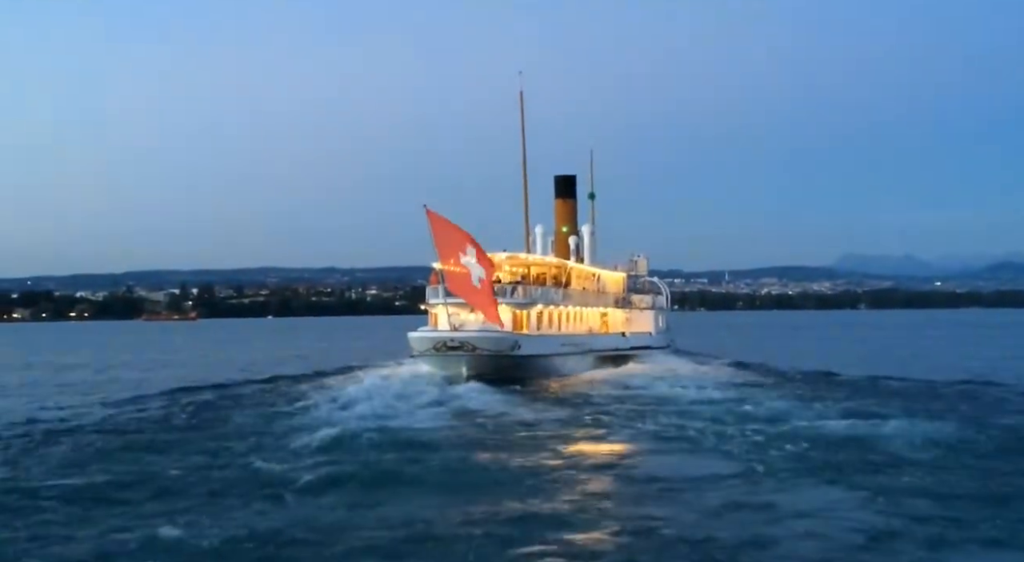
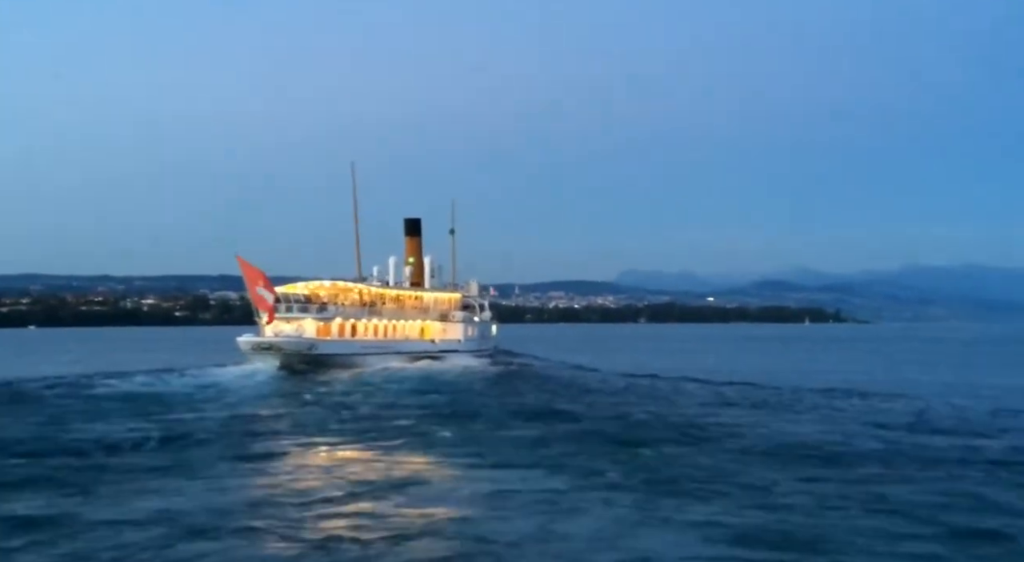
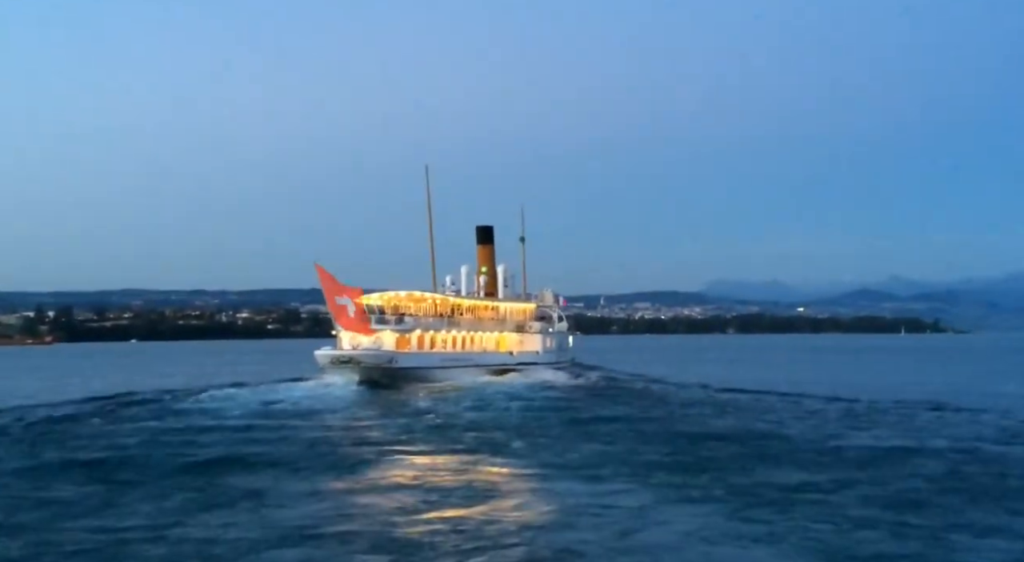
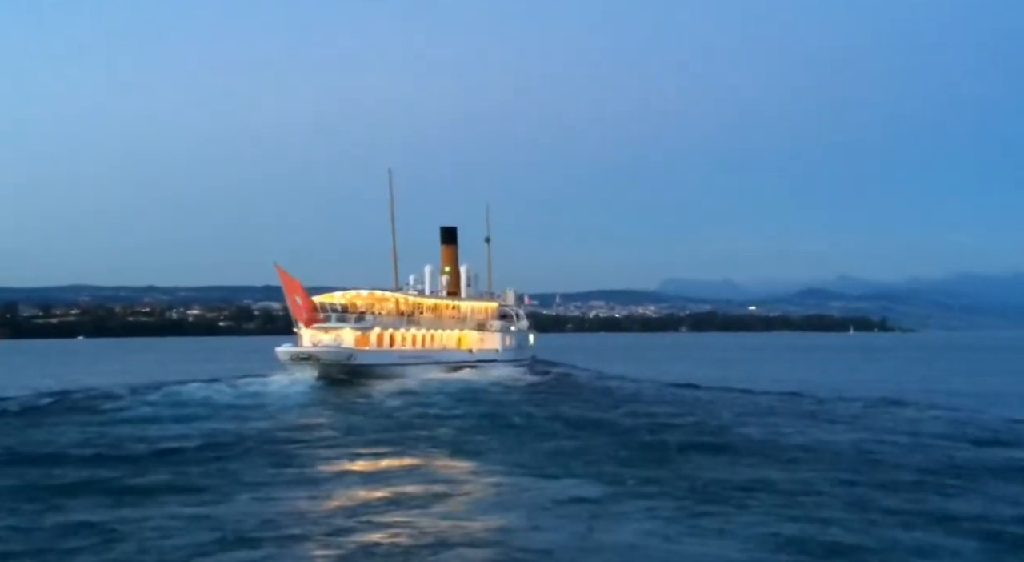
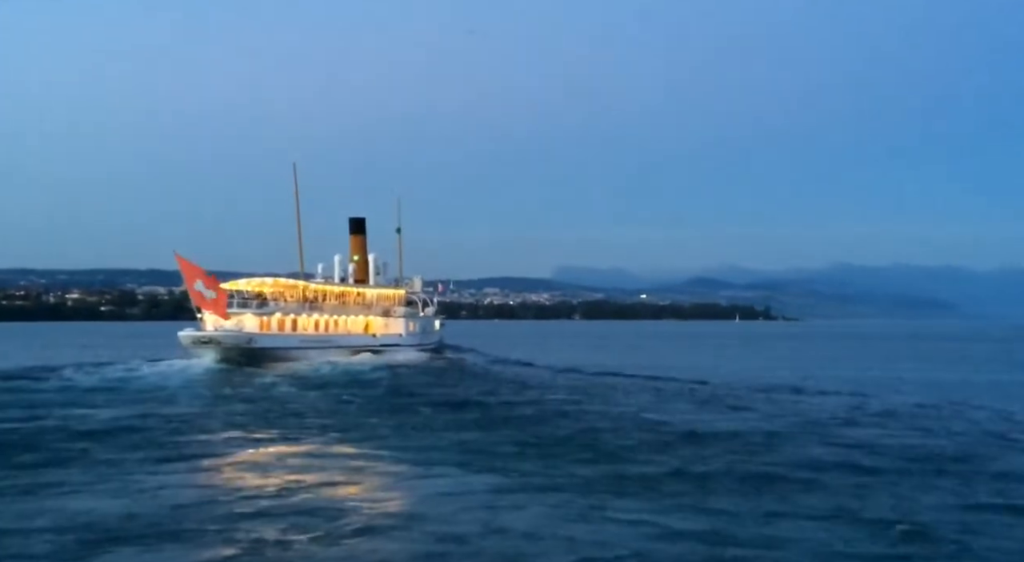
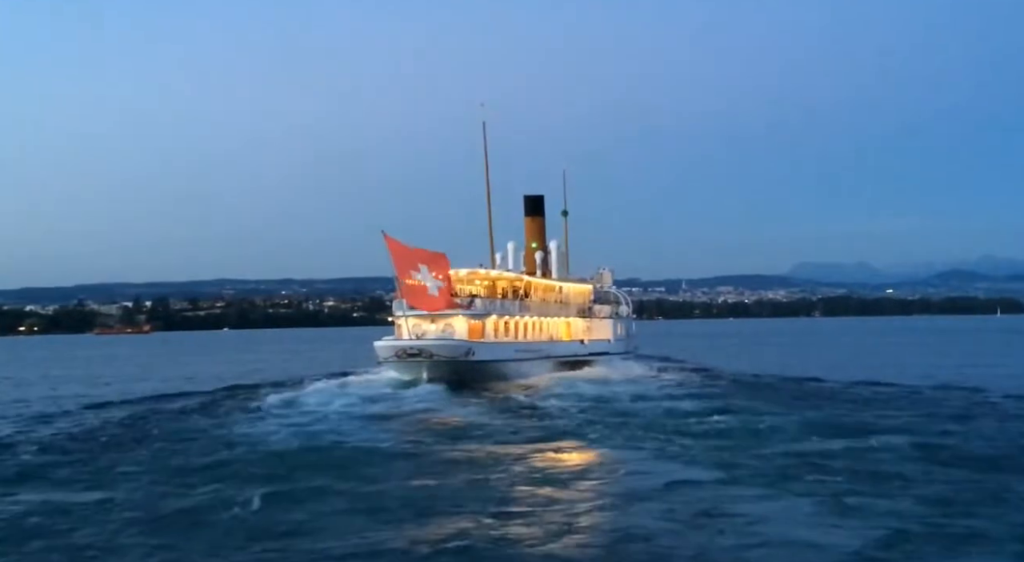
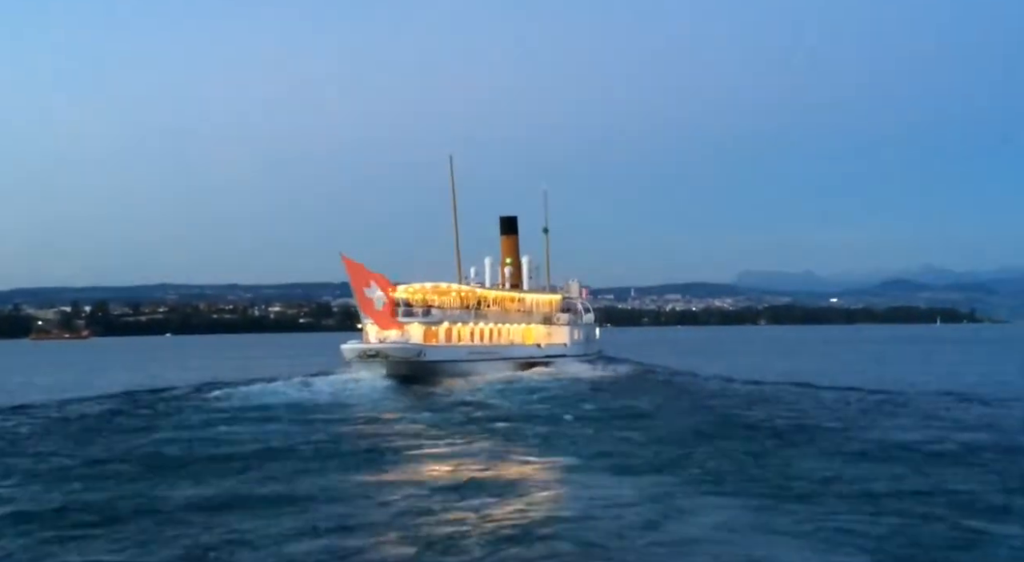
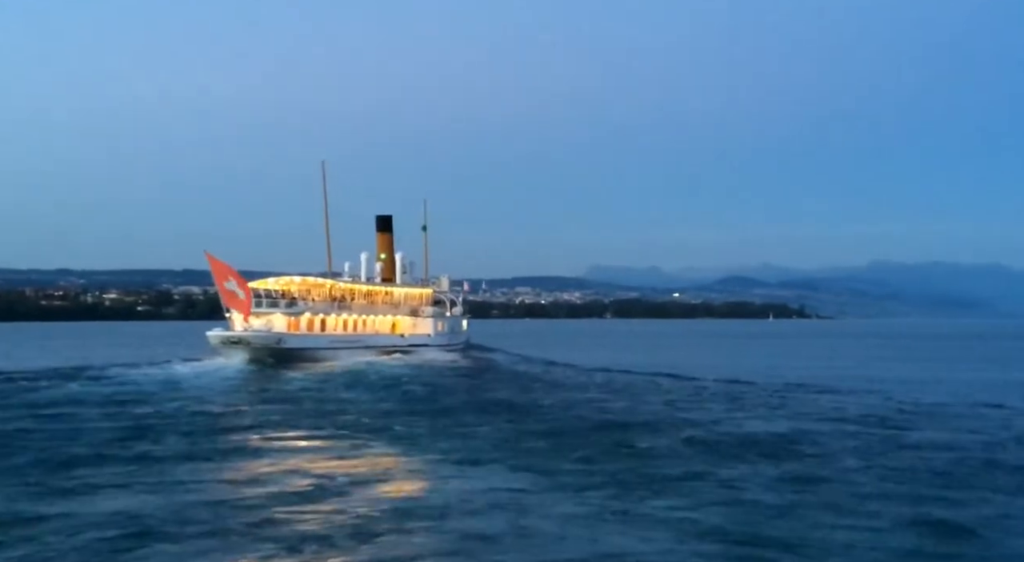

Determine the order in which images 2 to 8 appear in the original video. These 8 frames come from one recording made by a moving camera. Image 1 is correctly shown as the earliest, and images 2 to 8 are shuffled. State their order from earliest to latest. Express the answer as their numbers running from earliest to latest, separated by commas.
6, 7, 3, 4, 2, 8, 5
